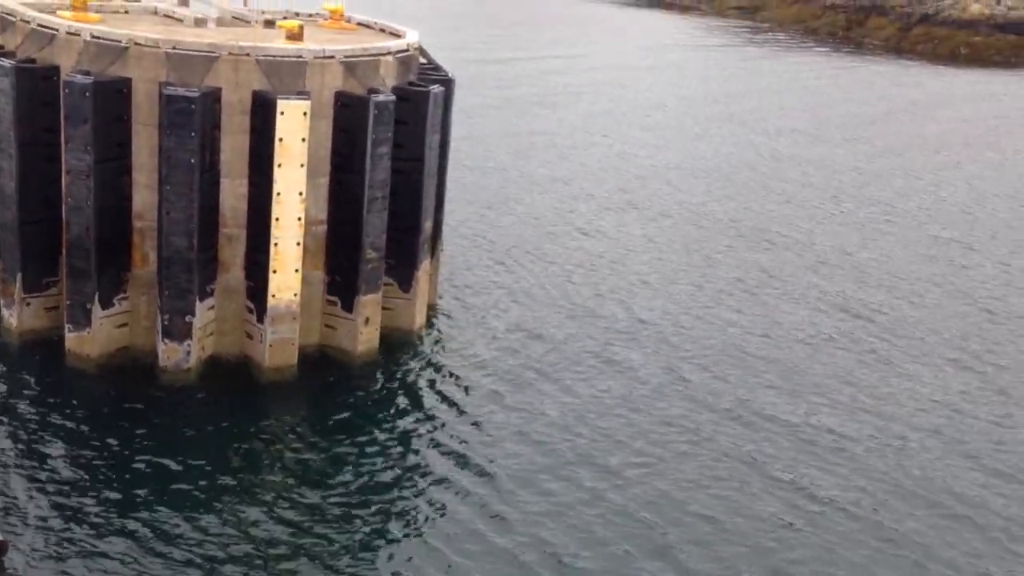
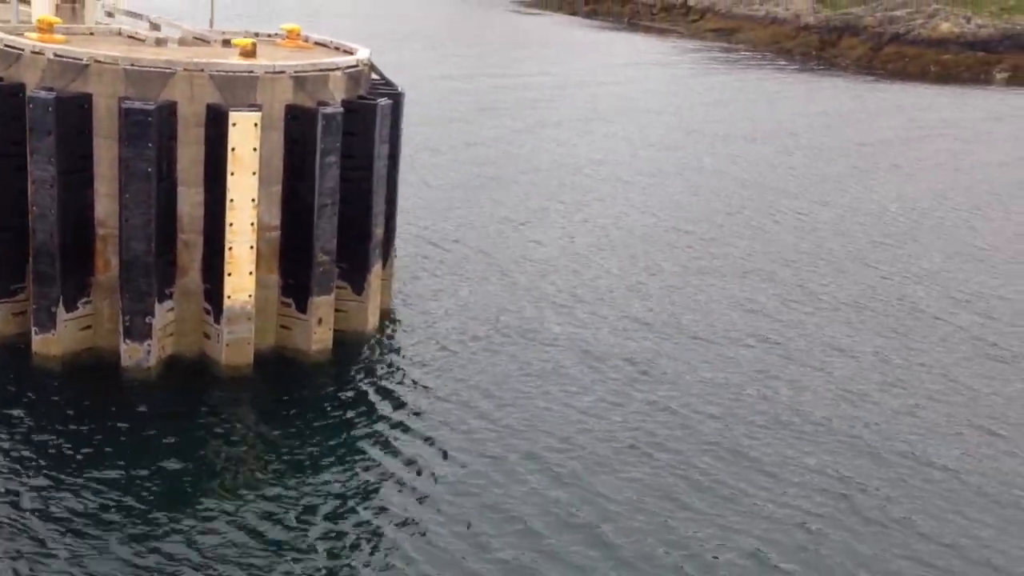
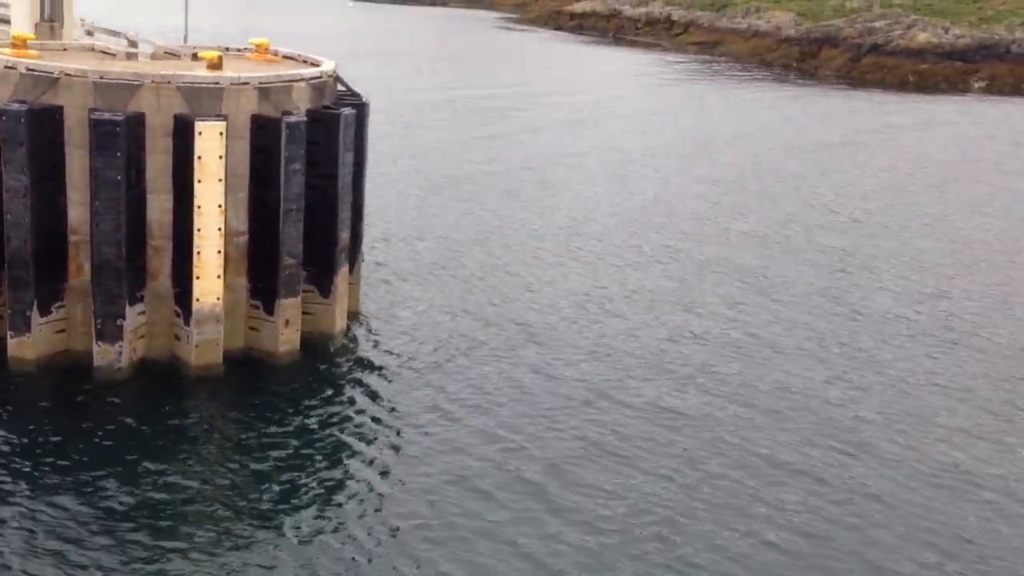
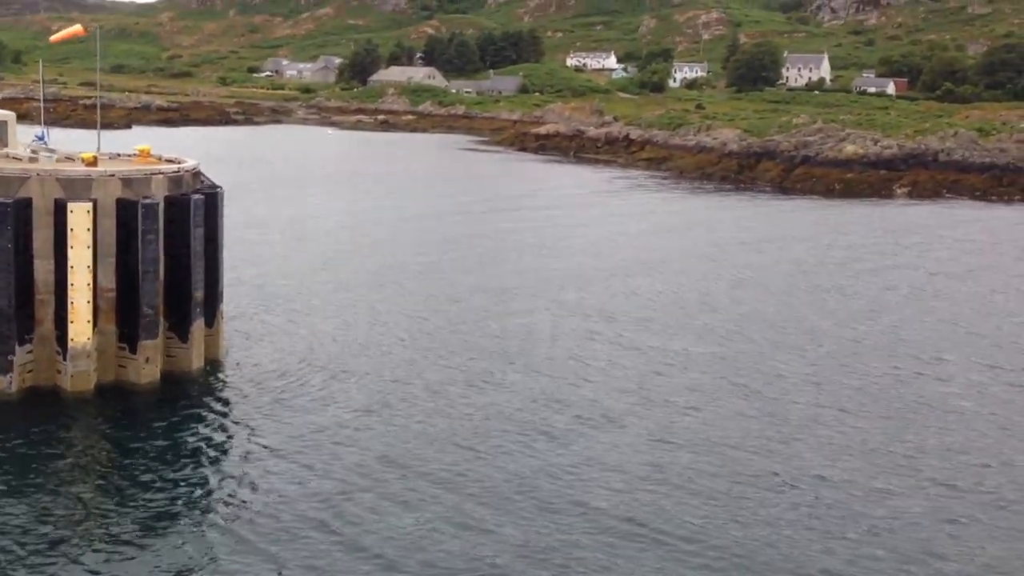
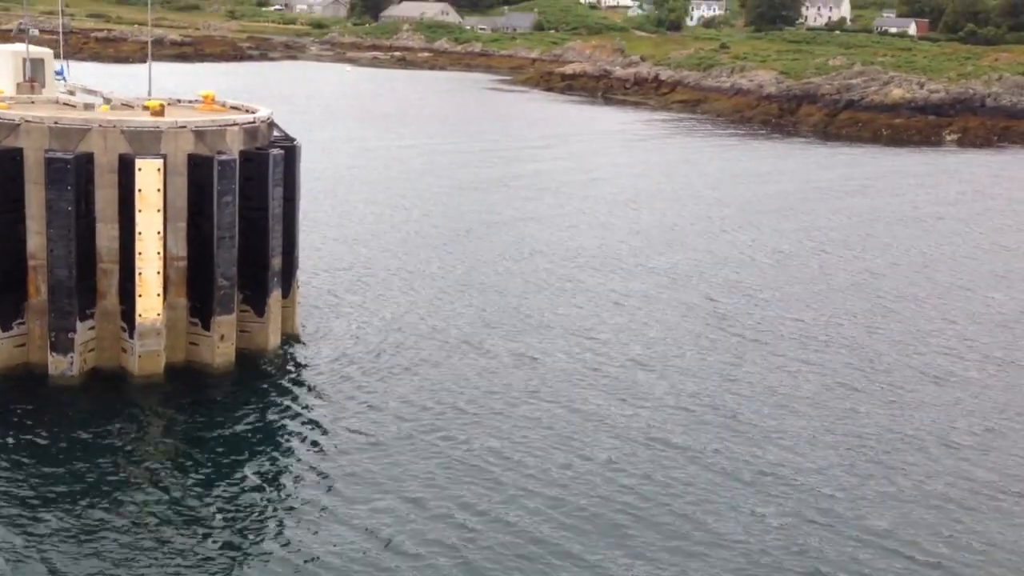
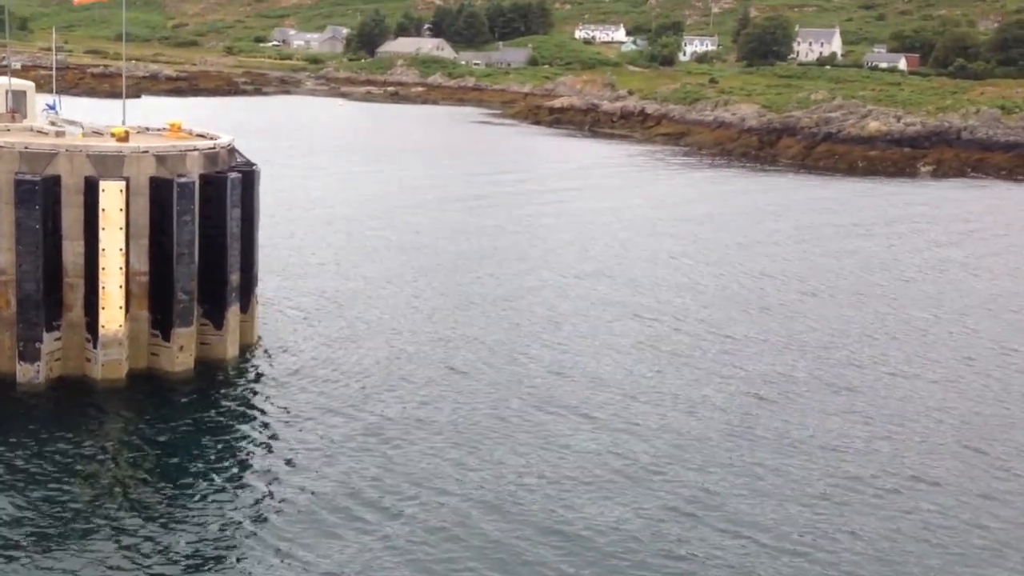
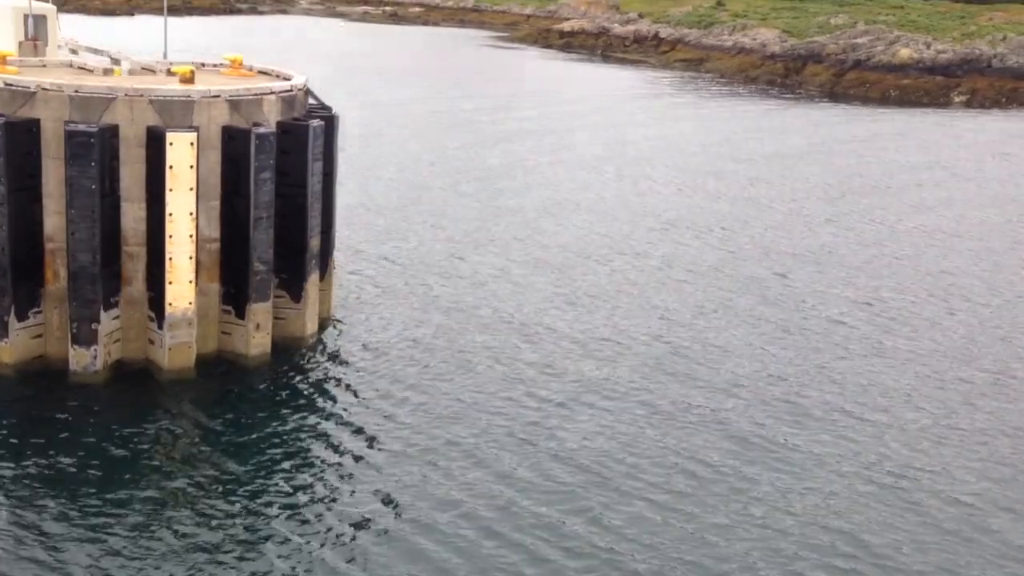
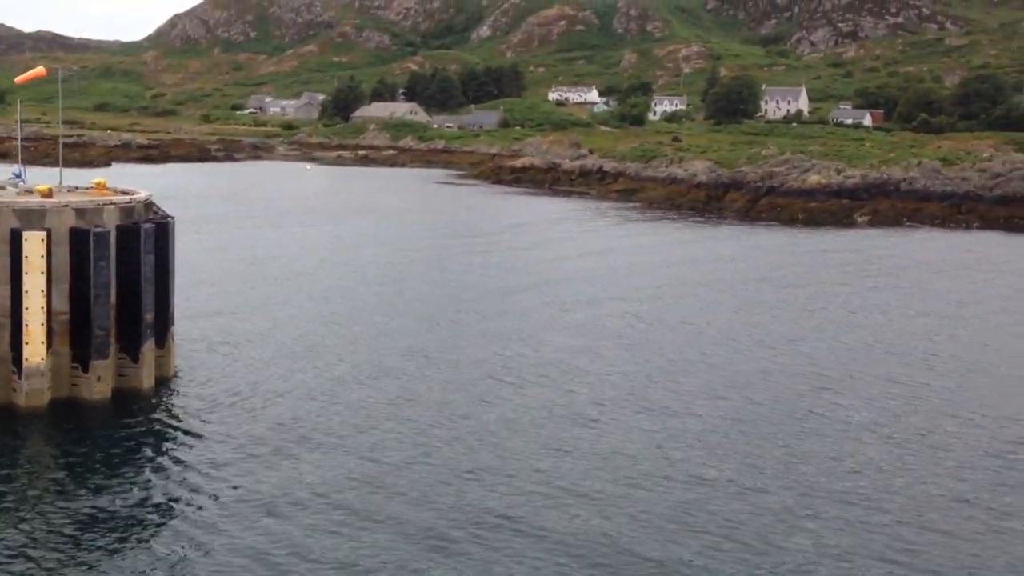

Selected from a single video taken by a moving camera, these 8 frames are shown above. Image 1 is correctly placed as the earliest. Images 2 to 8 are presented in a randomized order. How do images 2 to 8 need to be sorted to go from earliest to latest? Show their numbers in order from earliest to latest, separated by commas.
2, 3, 7, 5, 6, 4, 8
